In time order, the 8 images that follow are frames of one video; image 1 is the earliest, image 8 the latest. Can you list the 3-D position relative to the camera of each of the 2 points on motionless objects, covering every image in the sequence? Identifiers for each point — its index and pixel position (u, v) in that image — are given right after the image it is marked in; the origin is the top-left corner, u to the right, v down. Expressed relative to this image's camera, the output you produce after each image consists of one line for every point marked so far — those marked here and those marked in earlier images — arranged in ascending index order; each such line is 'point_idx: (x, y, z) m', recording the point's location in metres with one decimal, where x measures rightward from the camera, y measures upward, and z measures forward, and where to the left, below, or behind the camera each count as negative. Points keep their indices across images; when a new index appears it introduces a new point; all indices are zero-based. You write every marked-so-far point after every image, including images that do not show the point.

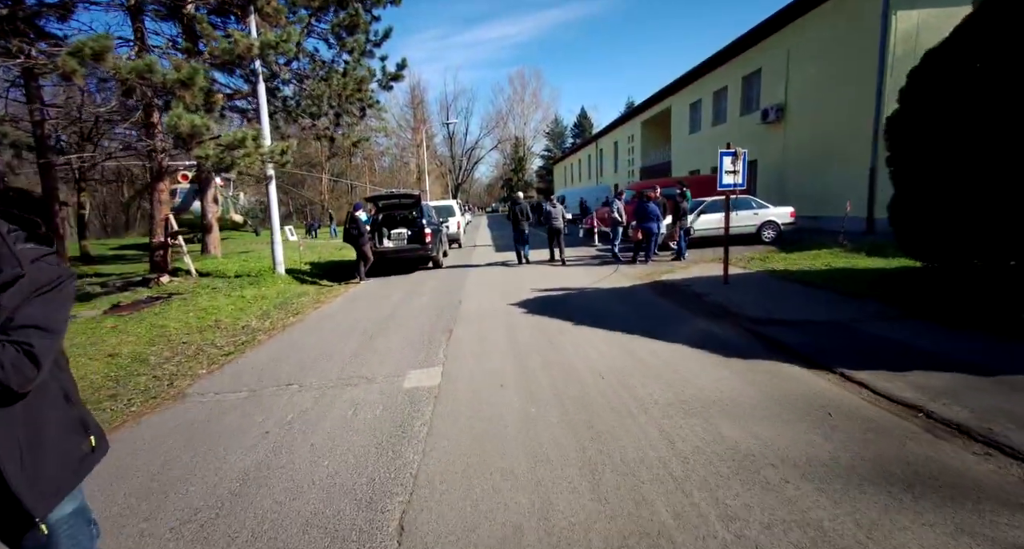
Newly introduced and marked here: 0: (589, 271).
0: (+1.7, +0.1, +11.1) m
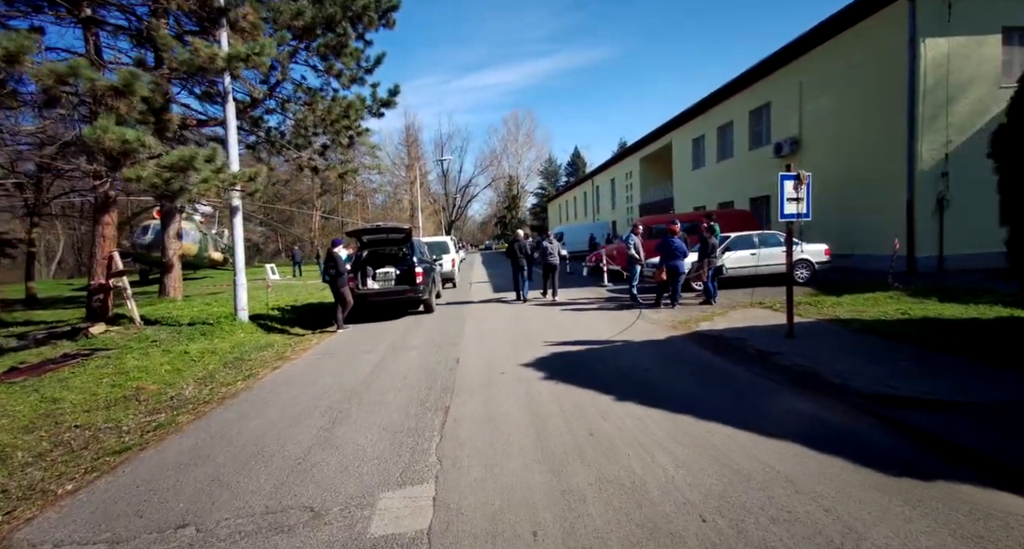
0: (+1.8, -0.8, +9.5) m
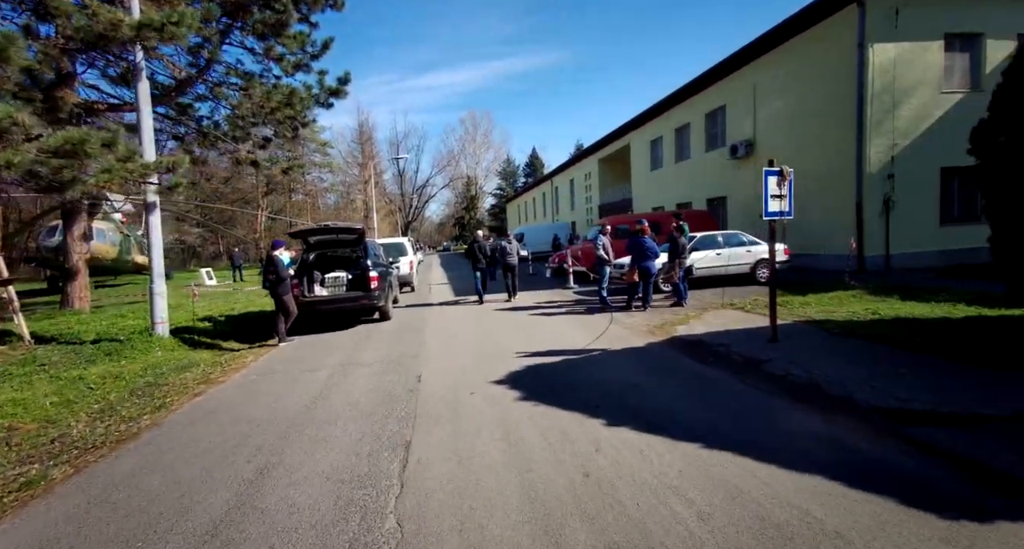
0: (+1.2, -0.8, +8.9) m
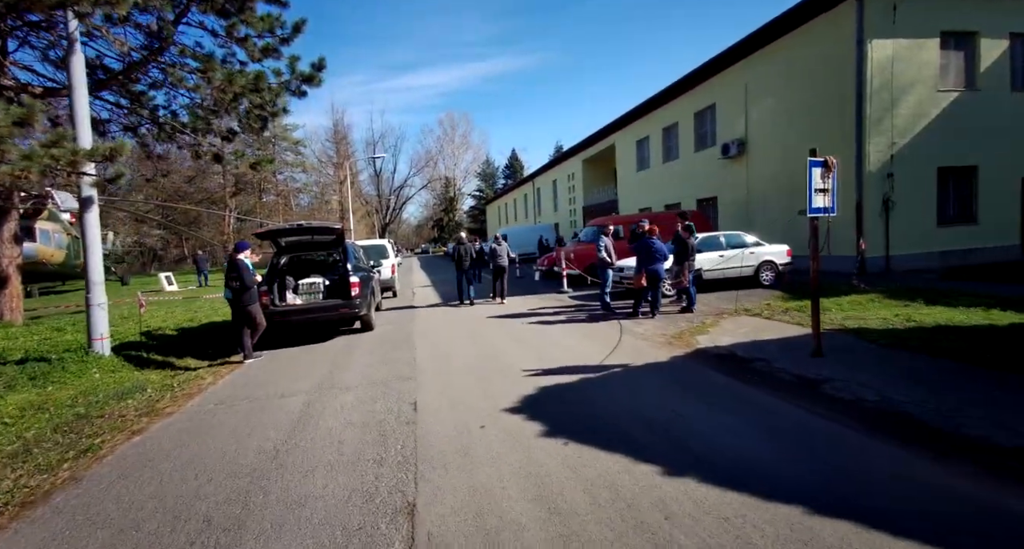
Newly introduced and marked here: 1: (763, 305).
0: (+1.1, -0.9, +8.0) m
1: (+4.5, -0.6, +9.3) m
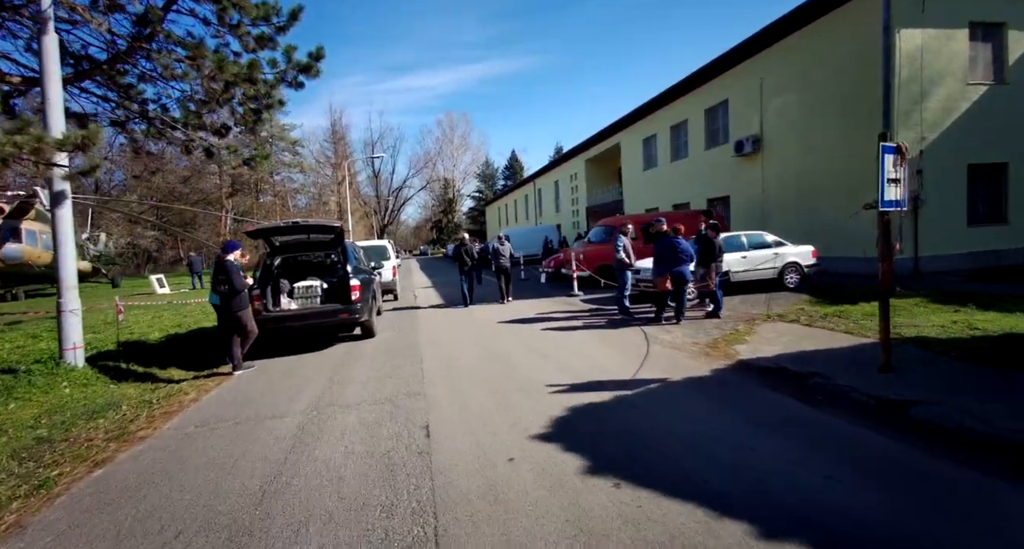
0: (+1.4, -0.9, +7.3) m
1: (+4.7, -0.6, +8.6) m
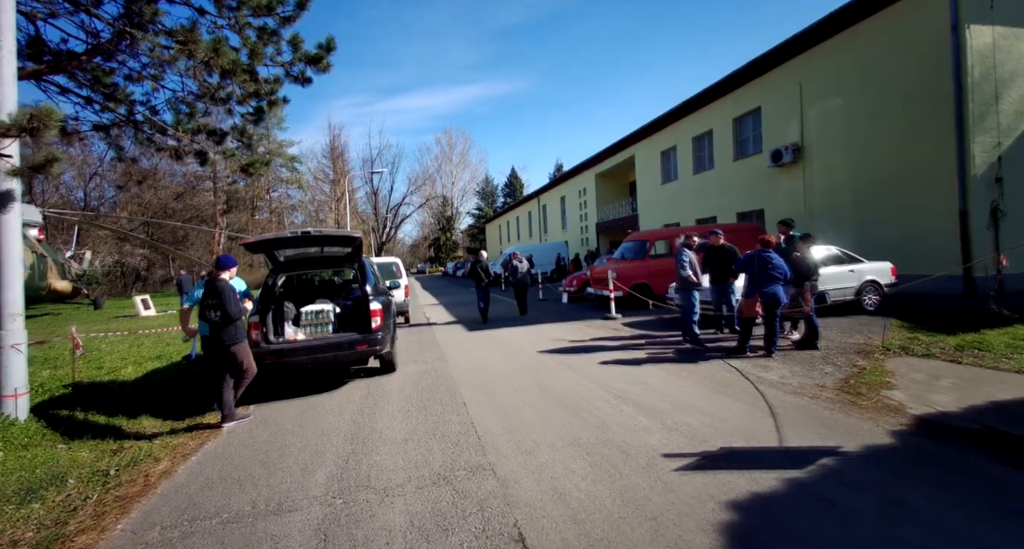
0: (+2.1, -1.2, +5.8) m
1: (+5.5, -0.9, +7.2) m
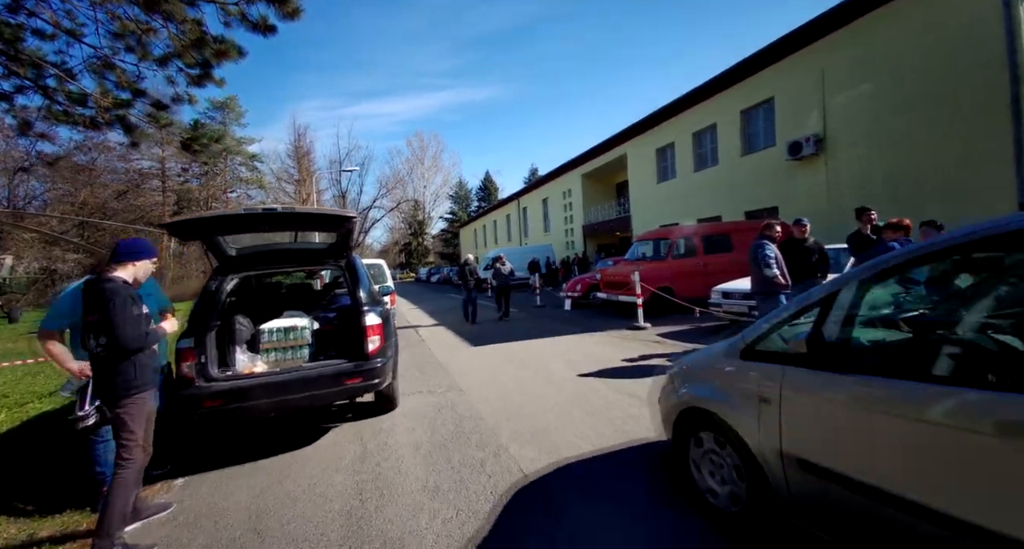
0: (+2.7, -1.2, +4.0) m
1: (+5.9, -0.9, +5.5) m
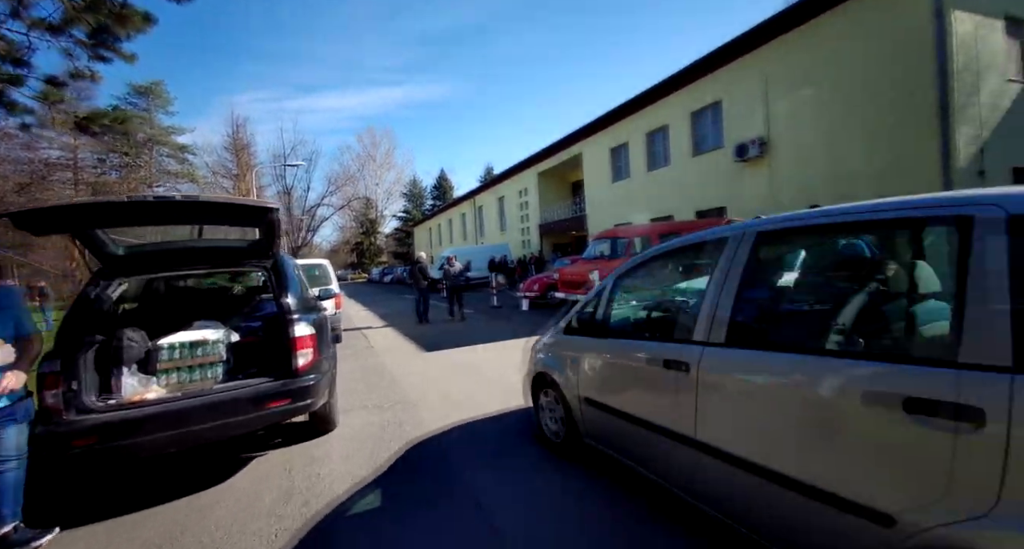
0: (+2.4, -1.2, +3.6) m
1: (+5.5, -0.8, +5.4) m
